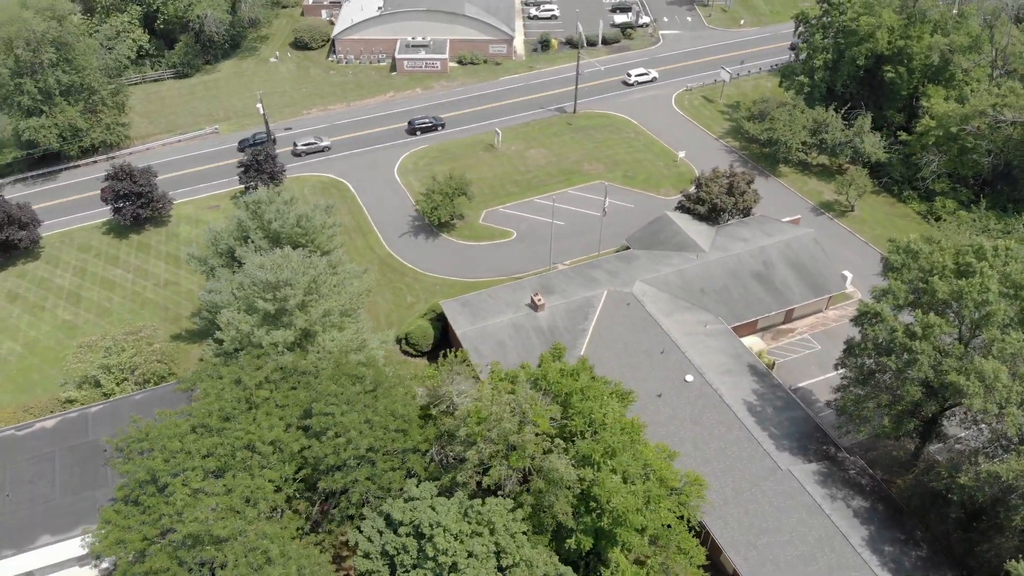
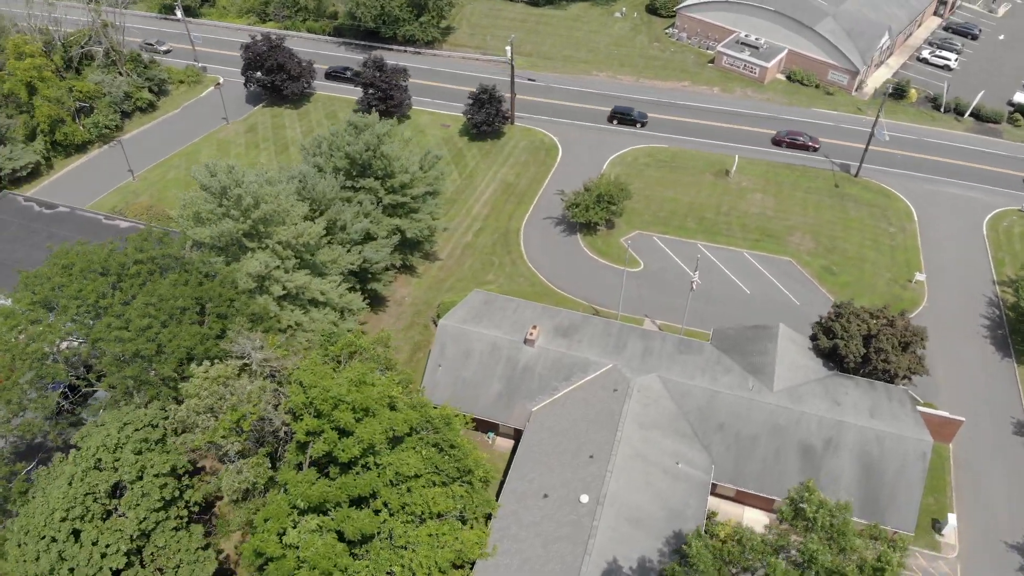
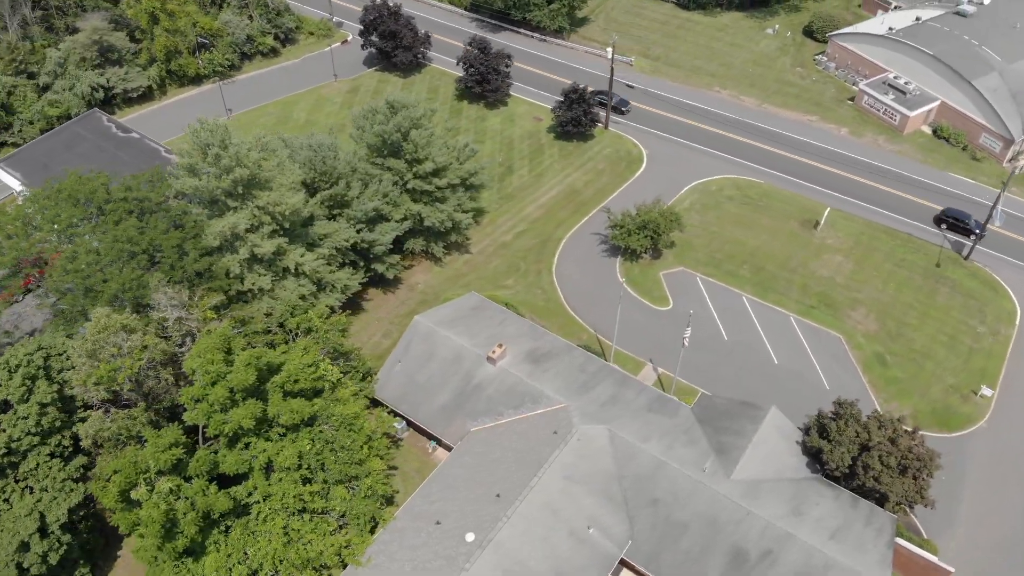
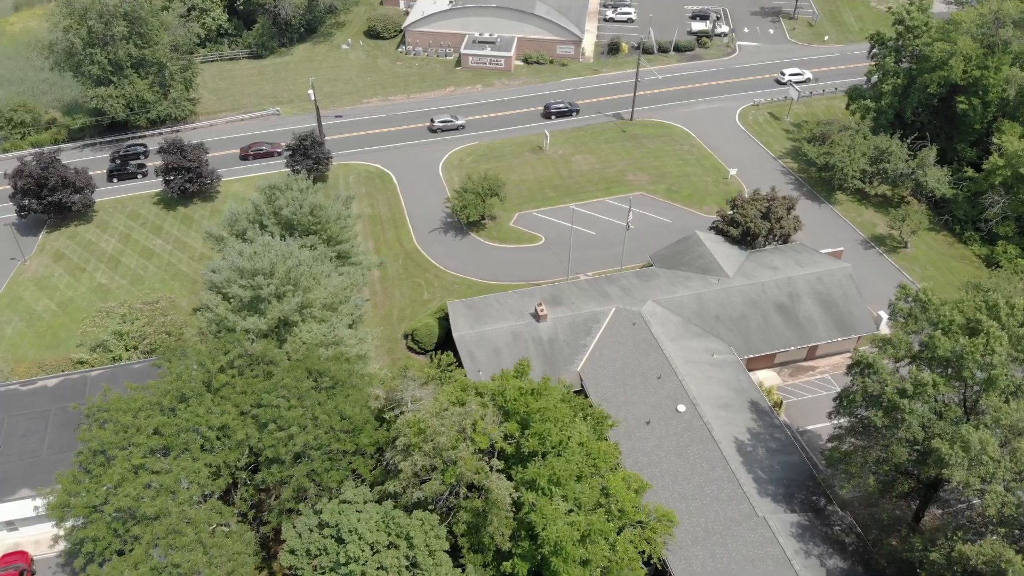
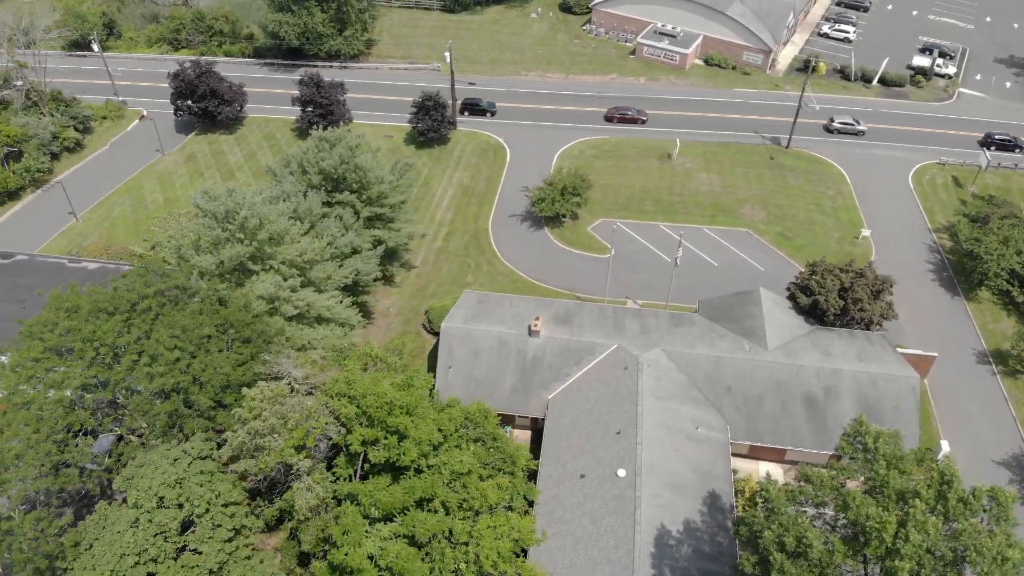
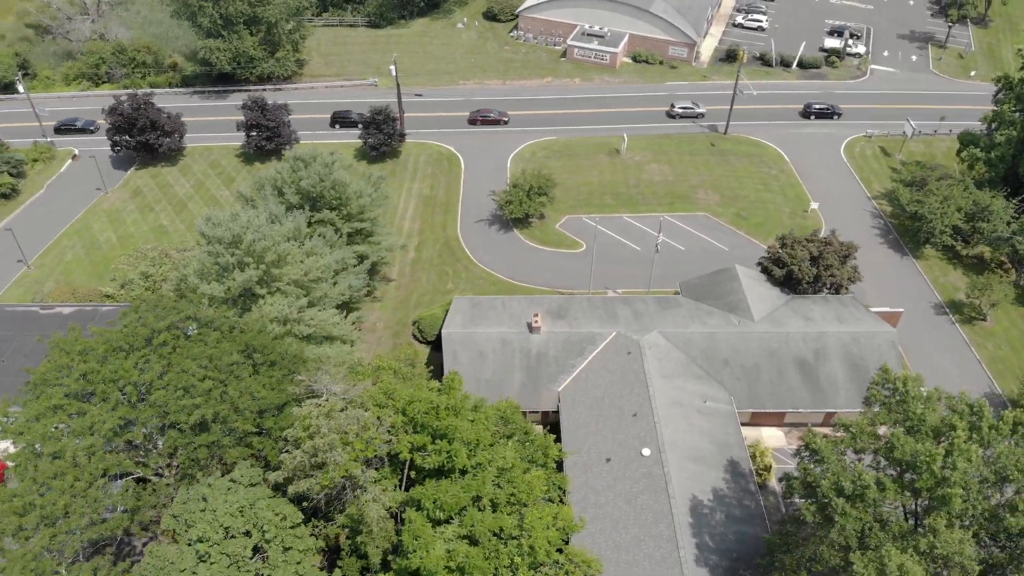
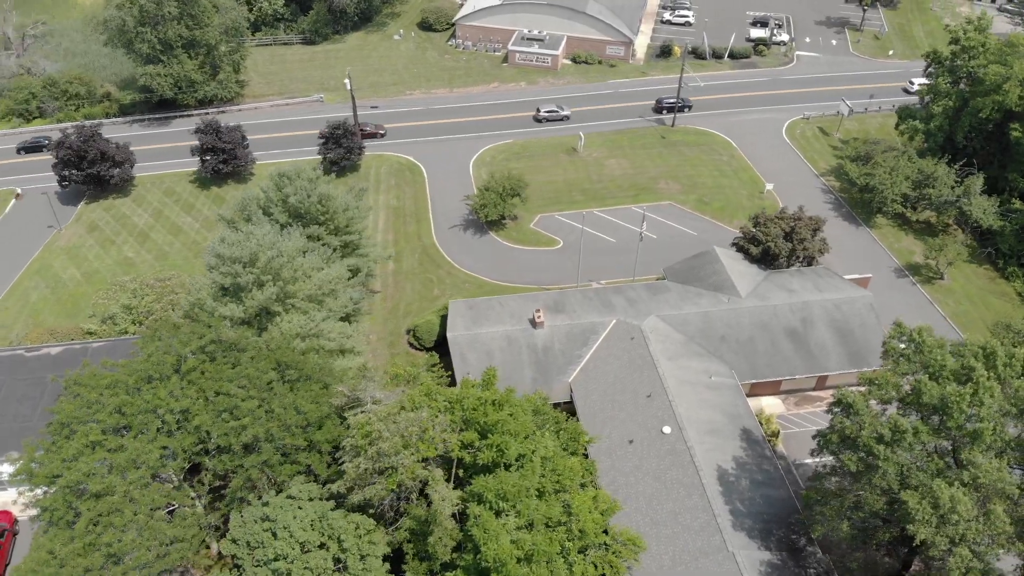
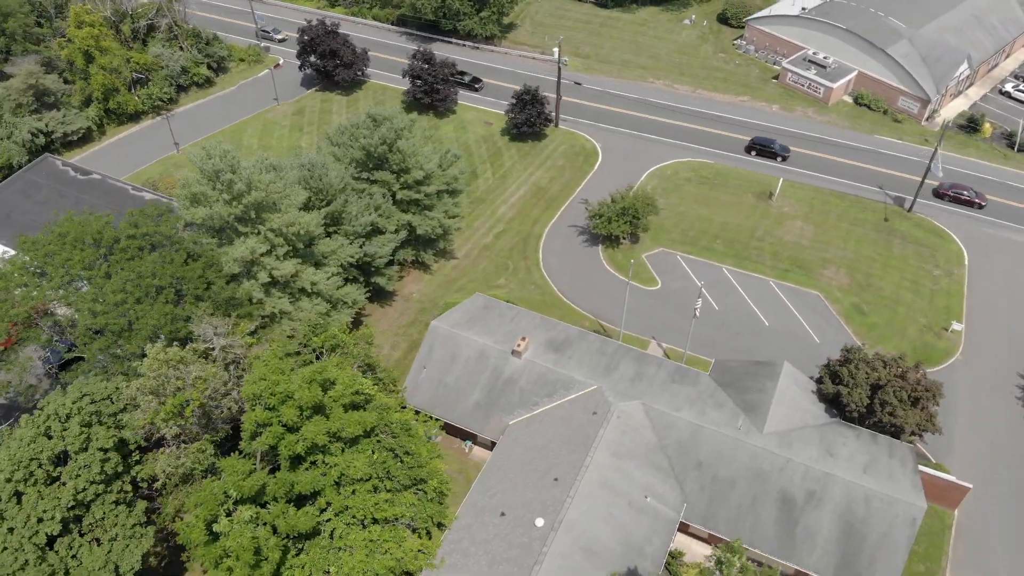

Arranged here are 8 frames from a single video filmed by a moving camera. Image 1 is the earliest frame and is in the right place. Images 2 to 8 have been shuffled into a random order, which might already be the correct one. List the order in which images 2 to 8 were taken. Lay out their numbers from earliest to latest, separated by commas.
4, 7, 6, 5, 2, 8, 3
